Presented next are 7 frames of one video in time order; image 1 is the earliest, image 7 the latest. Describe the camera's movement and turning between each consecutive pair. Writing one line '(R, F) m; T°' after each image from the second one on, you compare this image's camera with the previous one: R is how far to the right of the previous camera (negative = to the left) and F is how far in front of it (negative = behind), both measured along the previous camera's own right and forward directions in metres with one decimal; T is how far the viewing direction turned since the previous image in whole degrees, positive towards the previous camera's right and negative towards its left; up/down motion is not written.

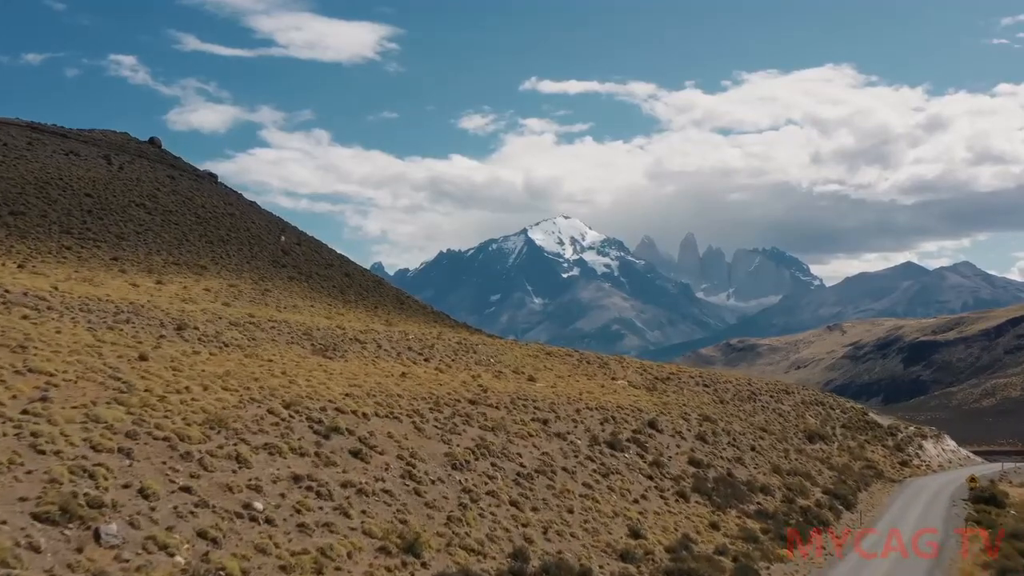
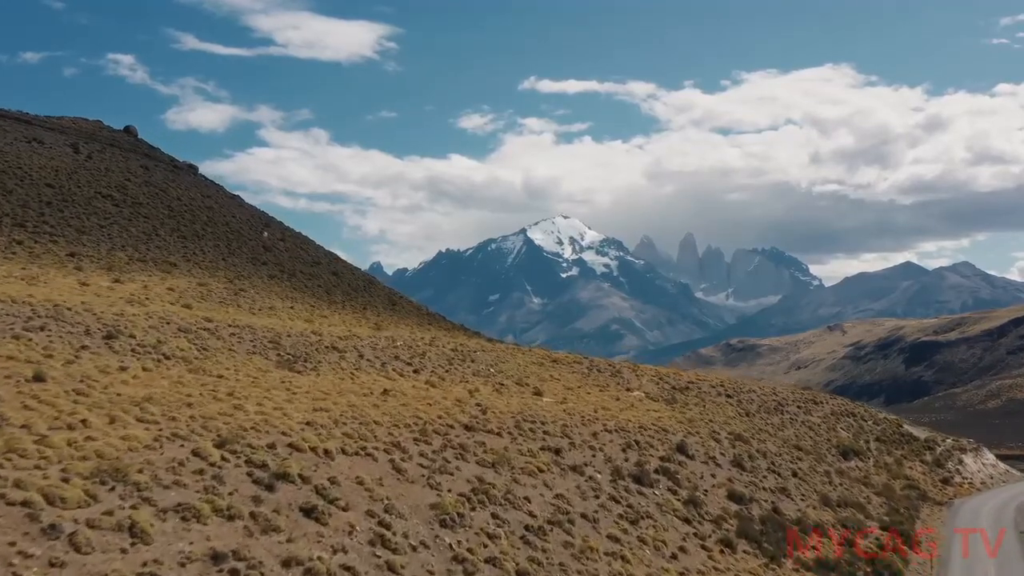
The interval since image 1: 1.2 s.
(-0.1, +6.4) m; 0°
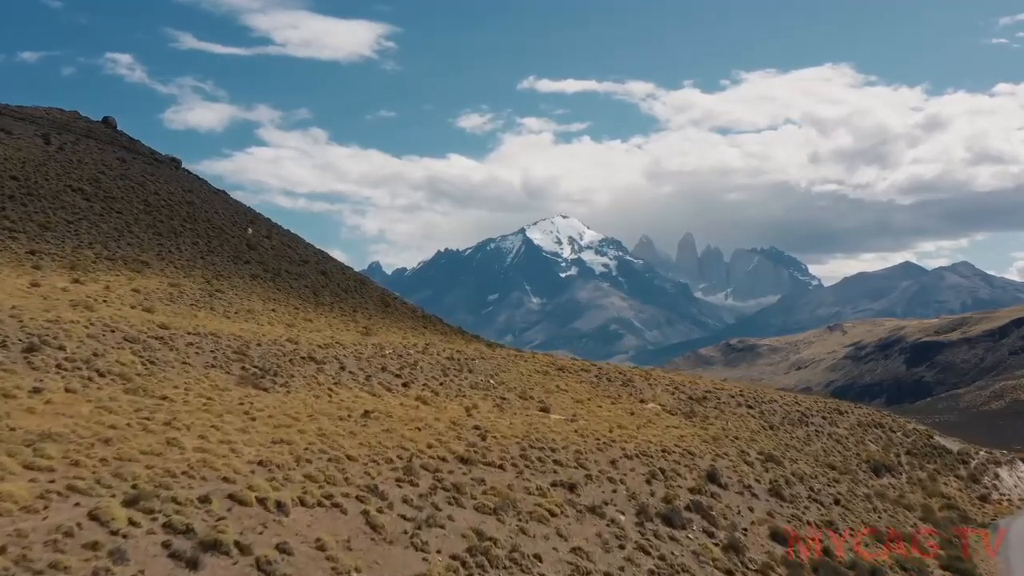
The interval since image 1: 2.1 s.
(-0.1, +4.9) m; 0°
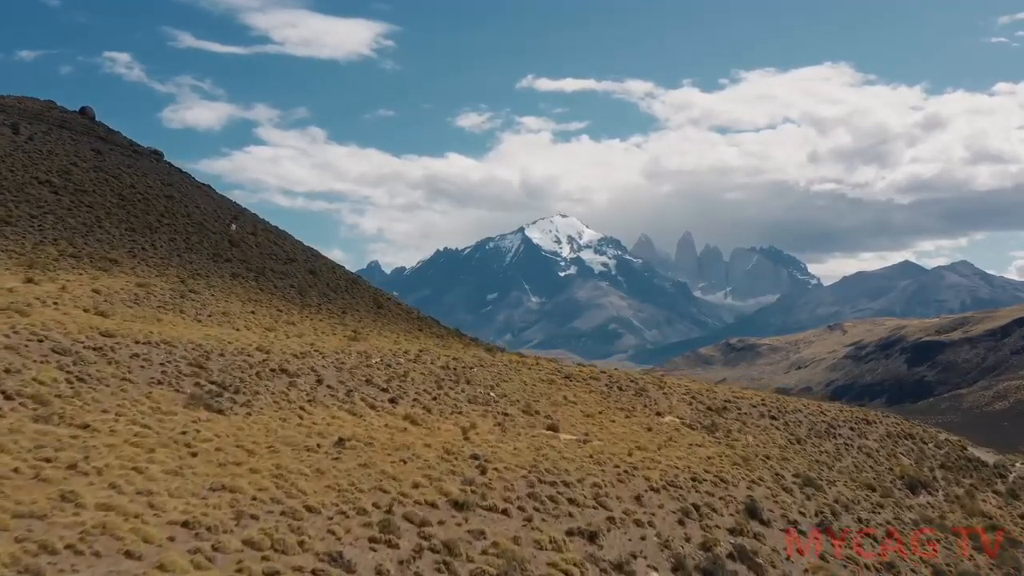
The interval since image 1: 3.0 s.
(-0.1, +4.6) m; 0°
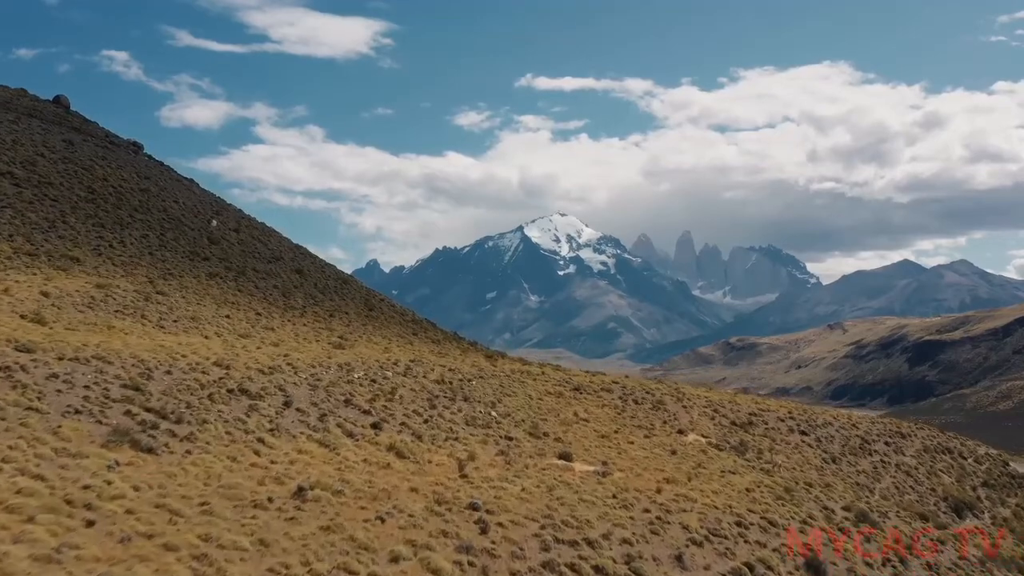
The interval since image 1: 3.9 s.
(-0.1, +4.8) m; 0°
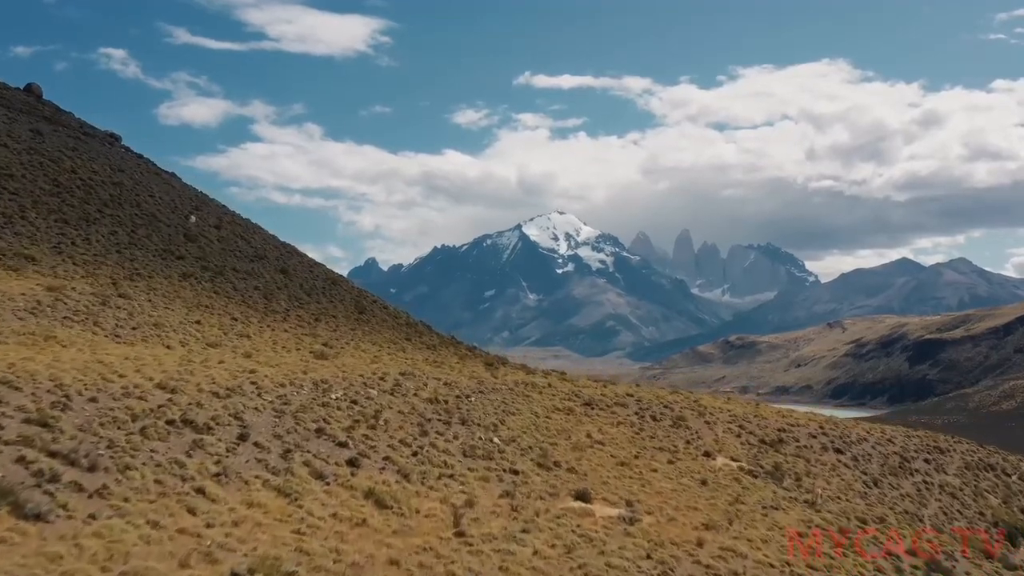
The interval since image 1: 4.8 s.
(-0.2, +4.5) m; 0°
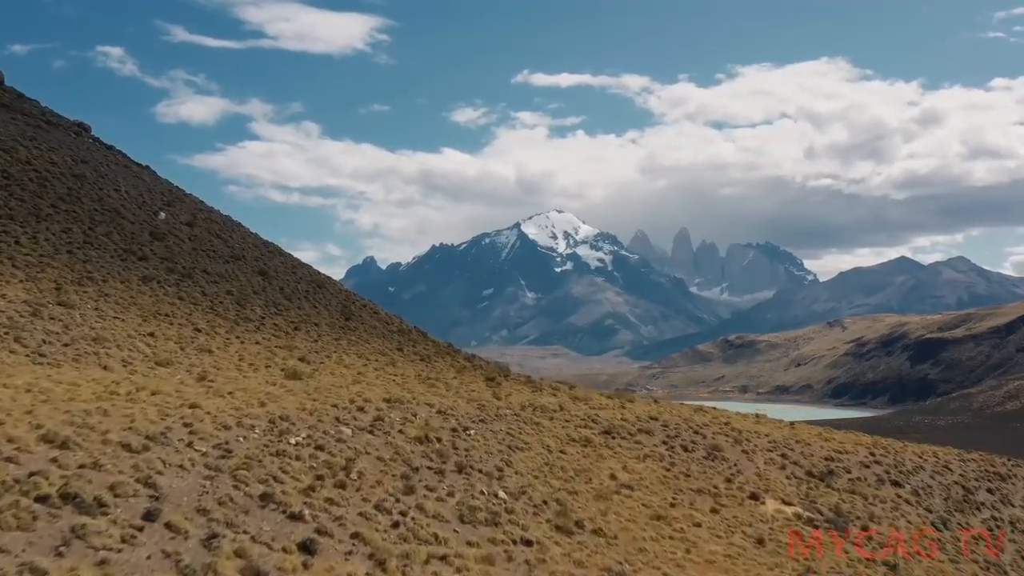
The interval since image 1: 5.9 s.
(-0.2, +5.6) m; 0°
